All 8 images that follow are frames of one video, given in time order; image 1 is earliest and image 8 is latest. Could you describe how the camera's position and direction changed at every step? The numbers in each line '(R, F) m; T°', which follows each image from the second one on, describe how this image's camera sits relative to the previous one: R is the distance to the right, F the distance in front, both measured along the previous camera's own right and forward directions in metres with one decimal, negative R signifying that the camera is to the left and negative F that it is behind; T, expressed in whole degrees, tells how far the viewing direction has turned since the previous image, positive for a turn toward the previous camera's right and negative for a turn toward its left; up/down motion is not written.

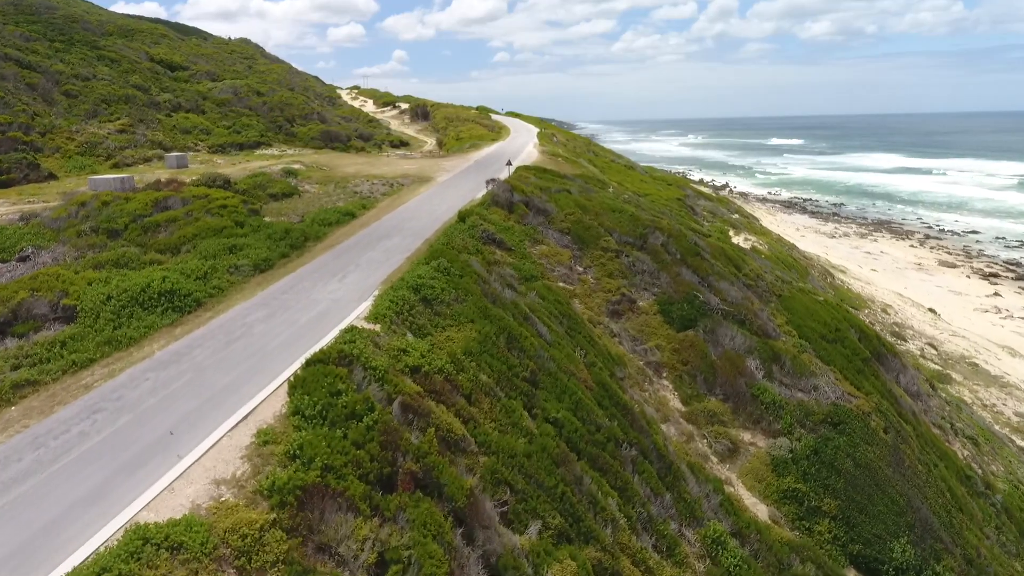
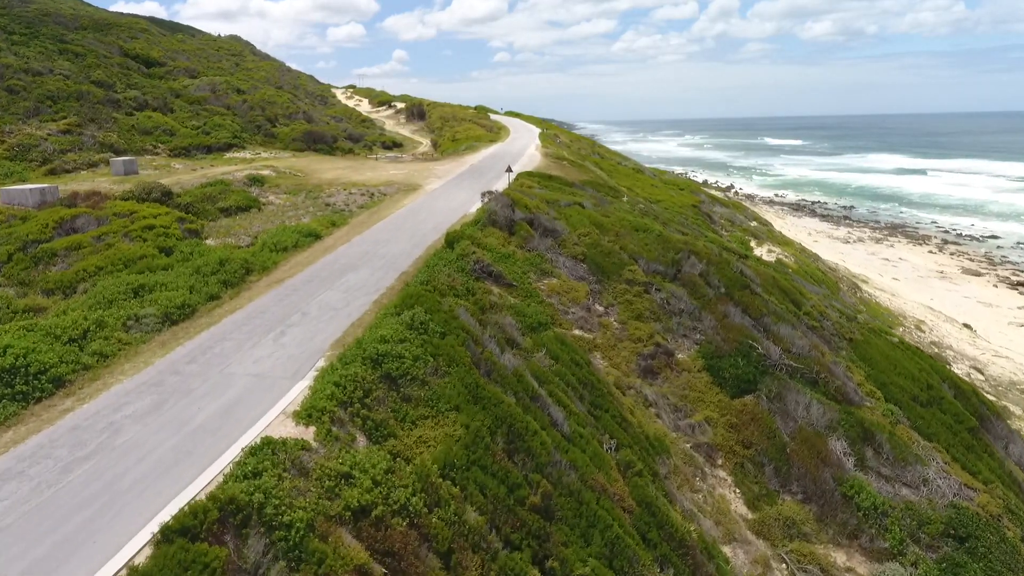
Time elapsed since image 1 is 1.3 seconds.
(-0.1, +5.9) m; 0°
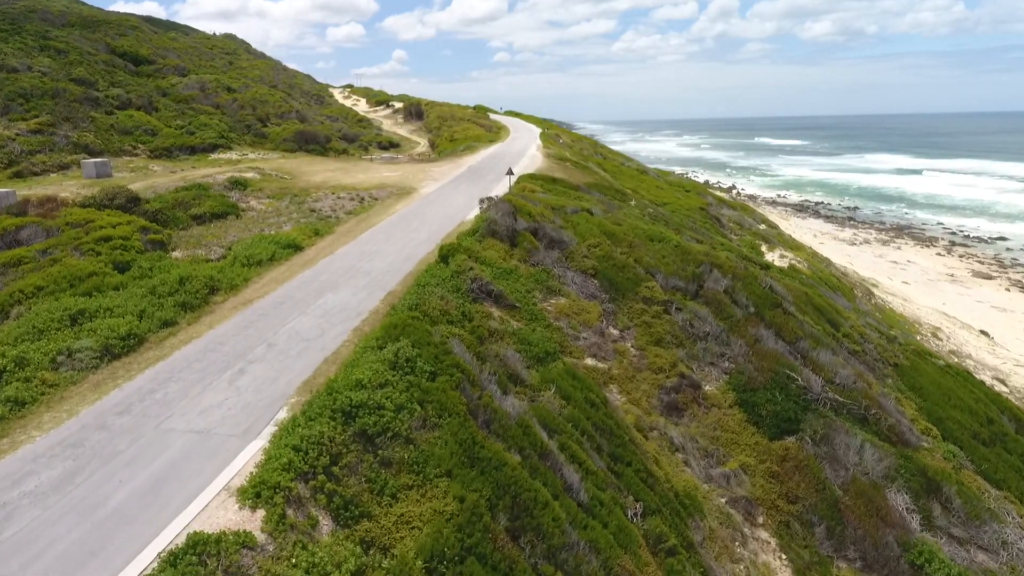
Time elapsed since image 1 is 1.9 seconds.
(-0.1, +2.6) m; 0°
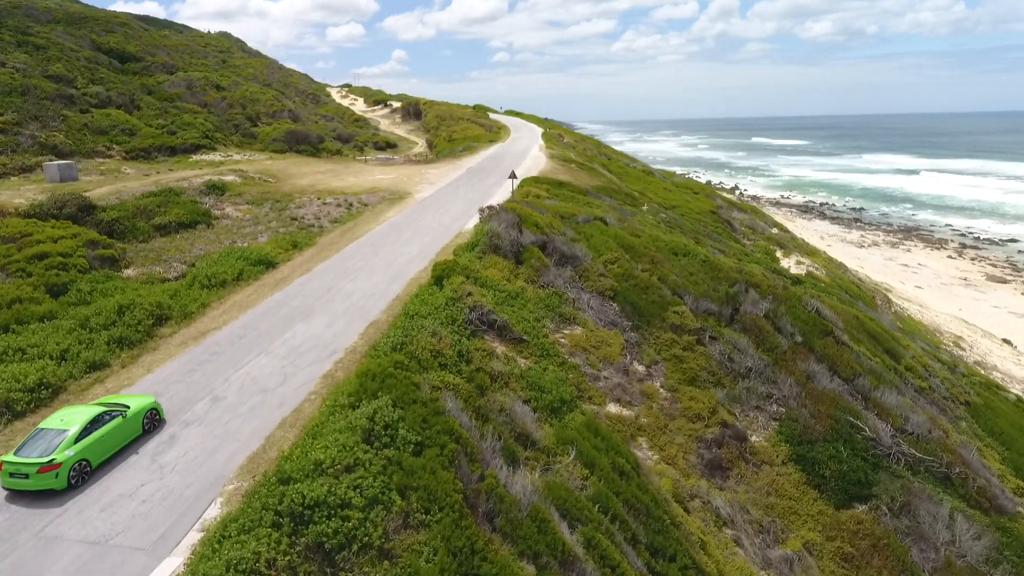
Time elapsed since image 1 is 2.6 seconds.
(-0.2, +3.0) m; 0°
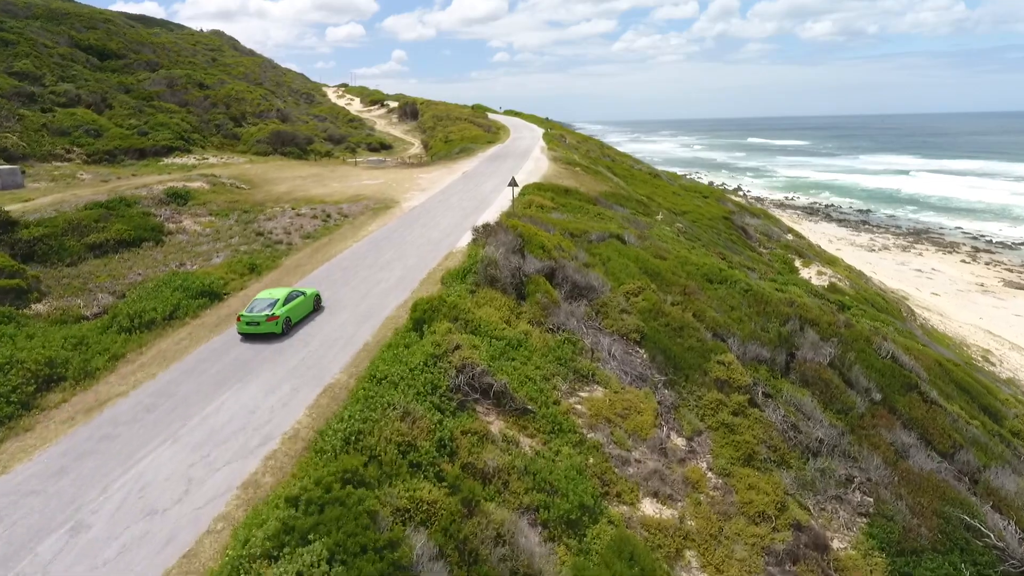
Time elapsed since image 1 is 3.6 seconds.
(0.0, +3.6) m; 0°
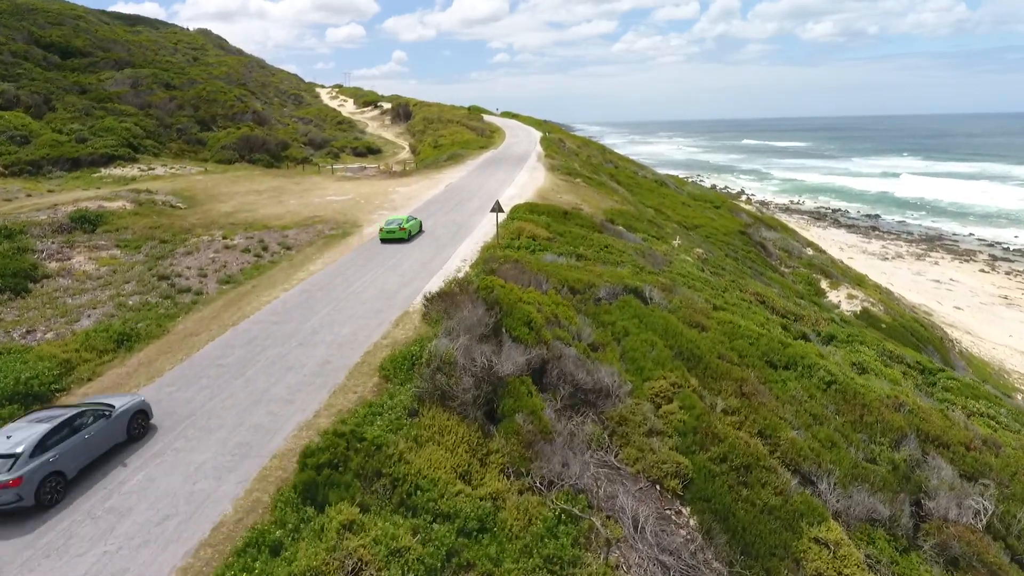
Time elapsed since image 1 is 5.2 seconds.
(+0.6, +5.4) m; 0°
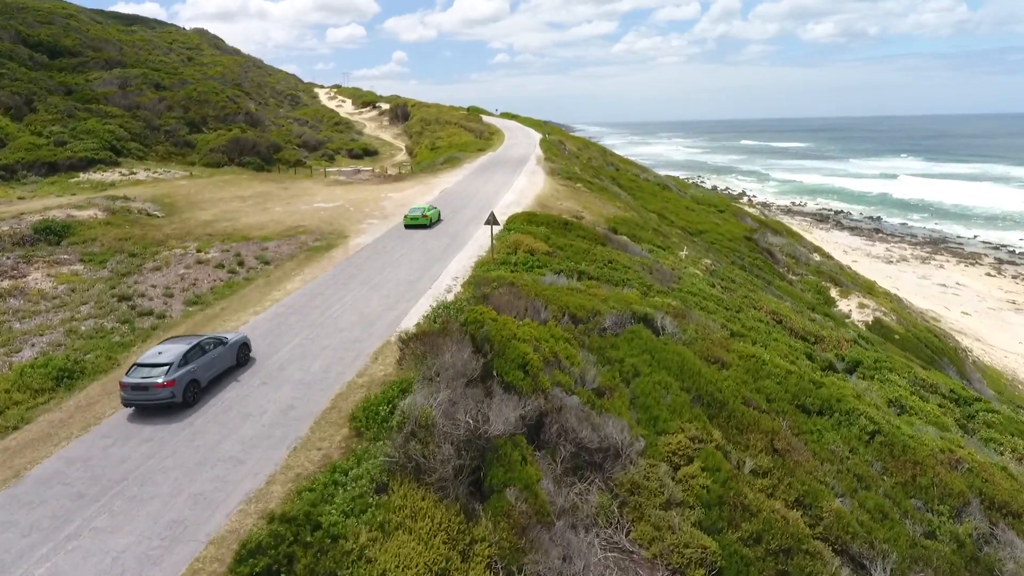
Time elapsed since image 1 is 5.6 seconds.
(+0.1, +1.6) m; 0°
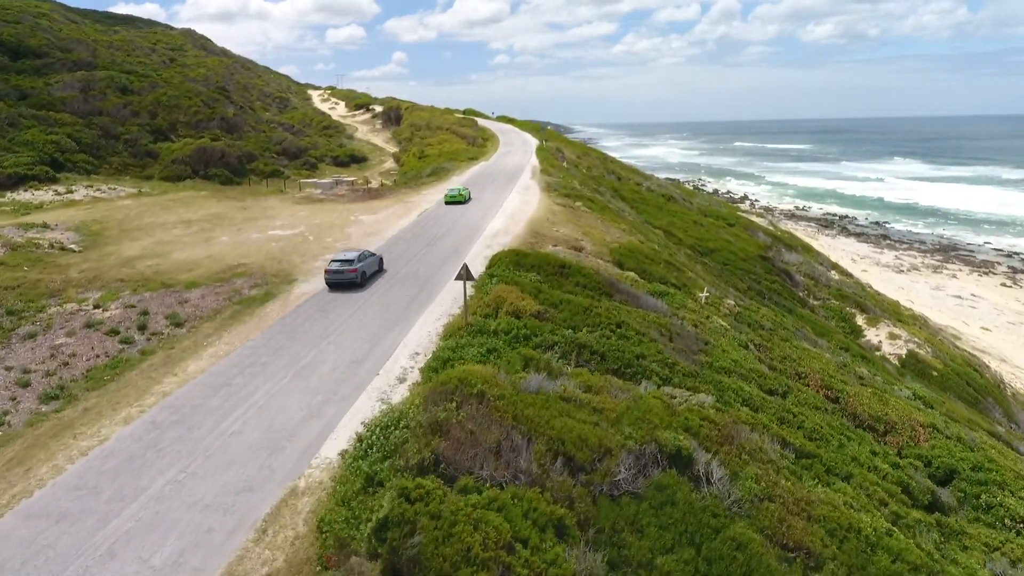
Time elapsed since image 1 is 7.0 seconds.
(+0.5, +4.3) m; 0°
